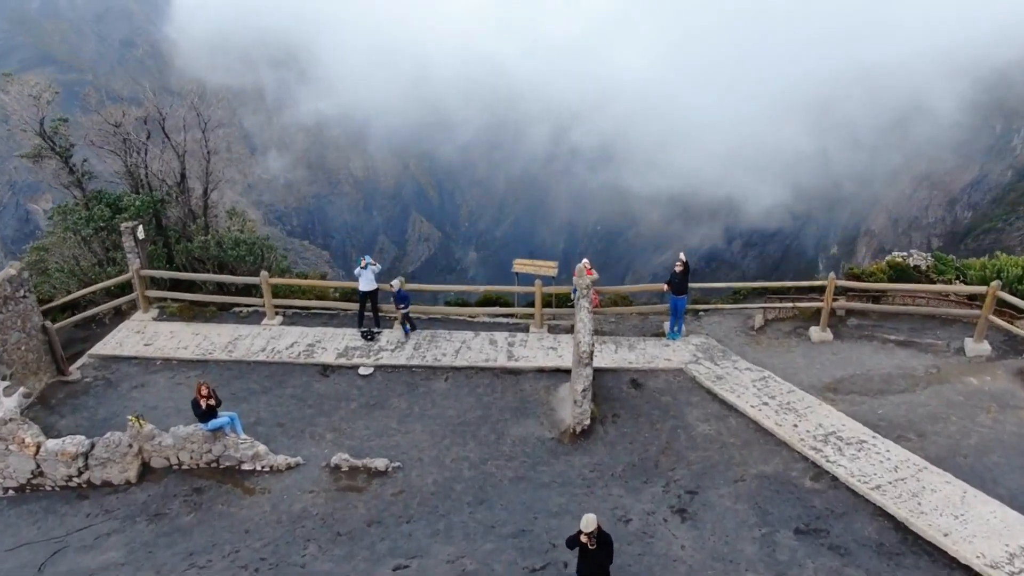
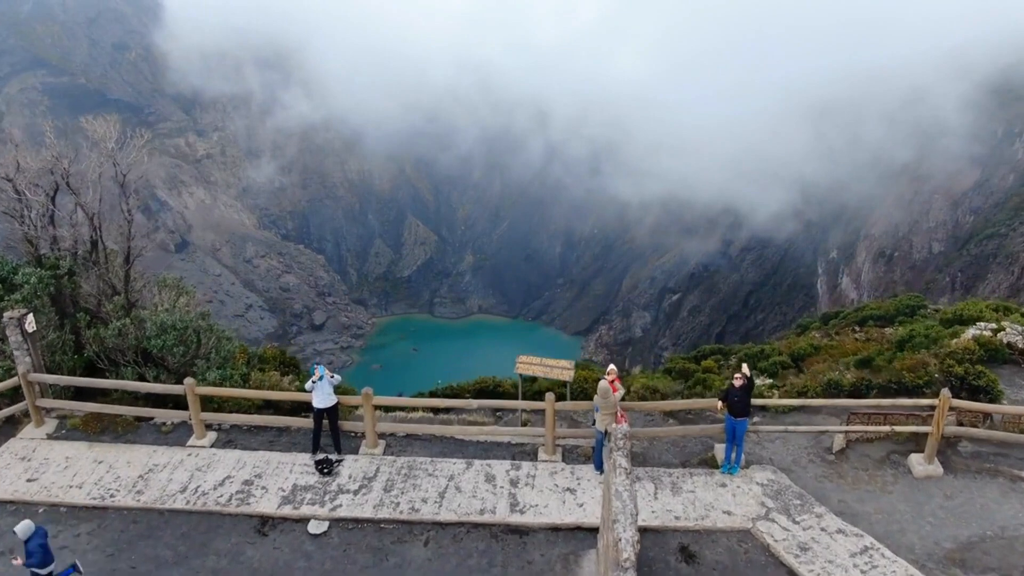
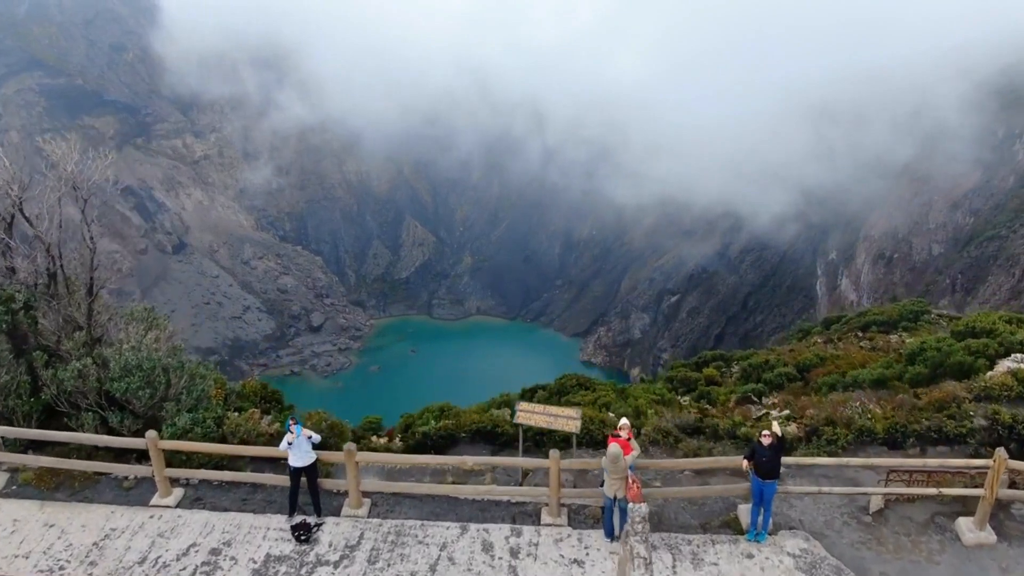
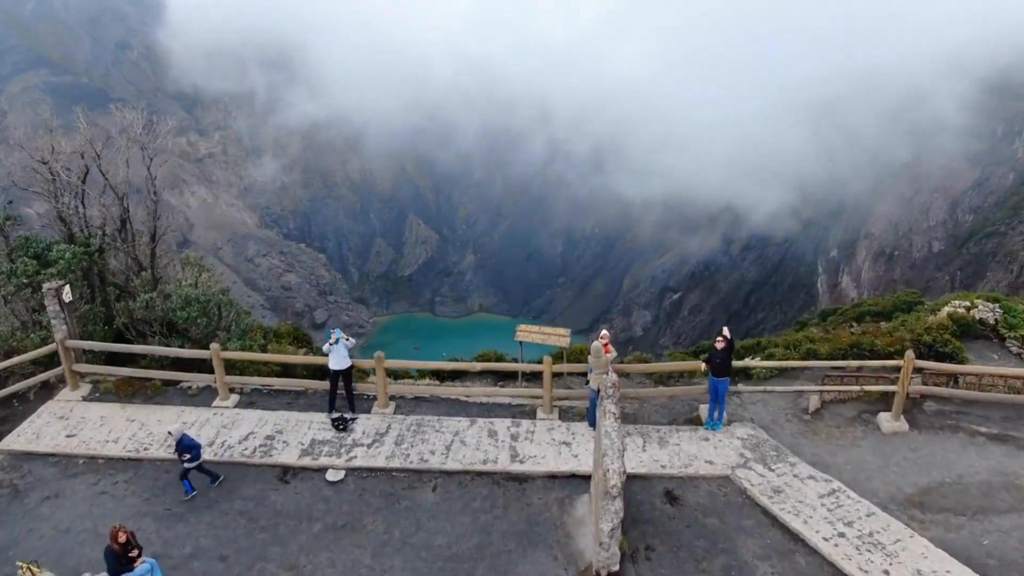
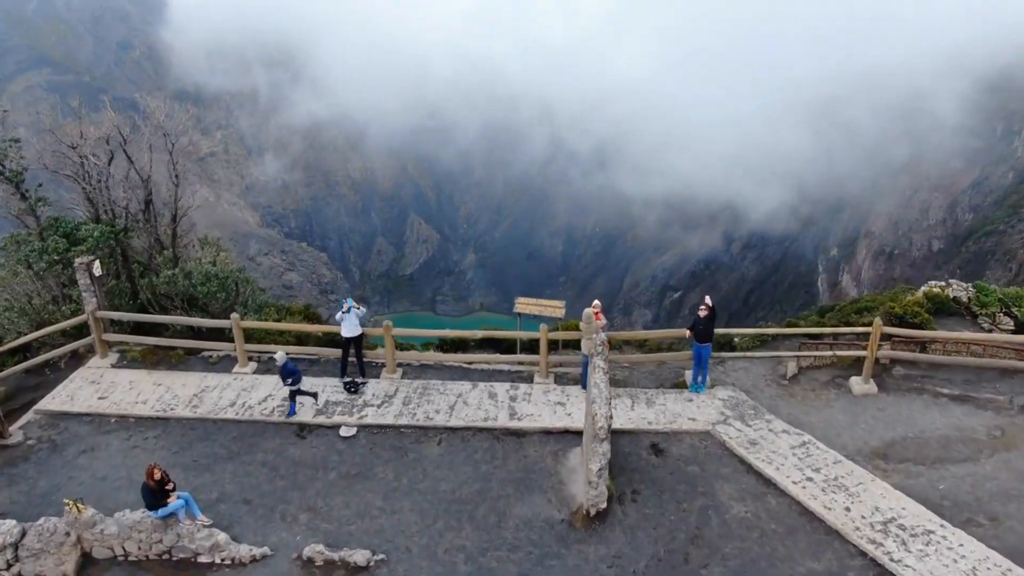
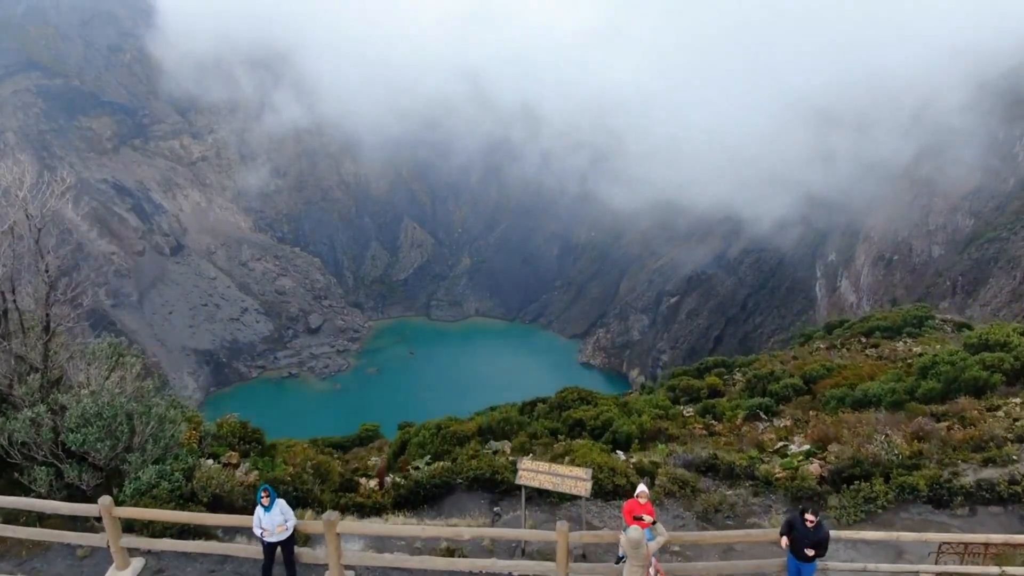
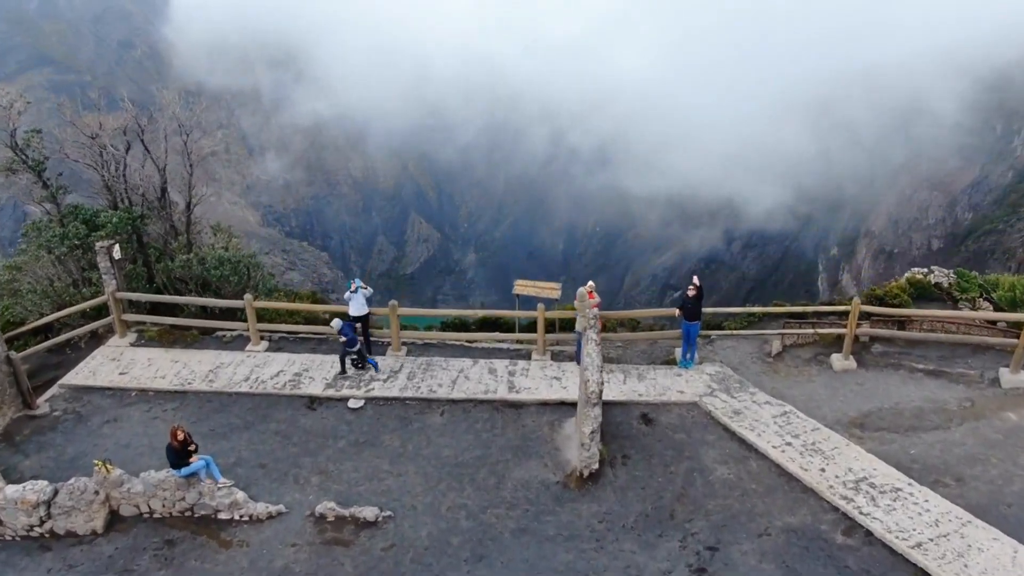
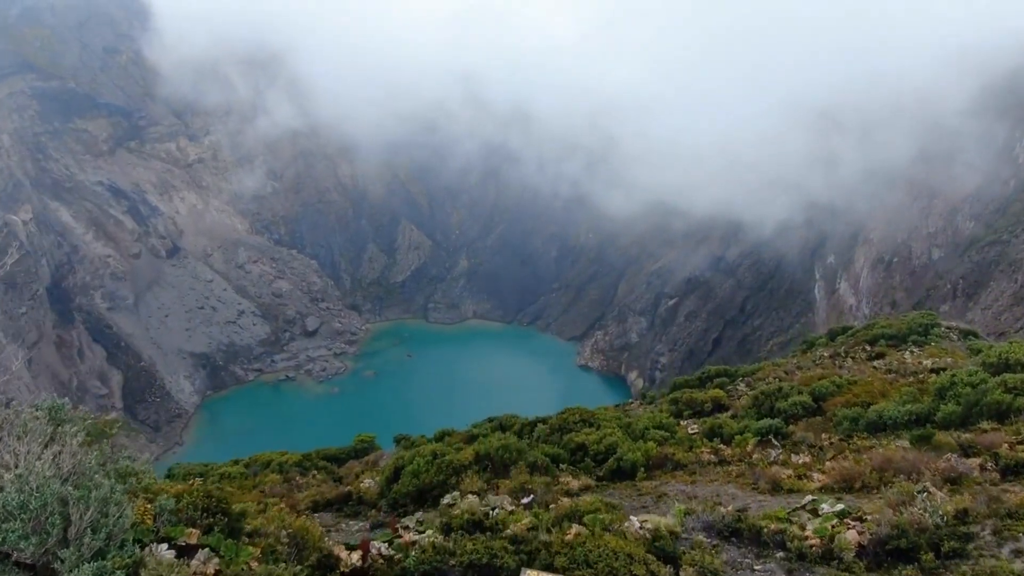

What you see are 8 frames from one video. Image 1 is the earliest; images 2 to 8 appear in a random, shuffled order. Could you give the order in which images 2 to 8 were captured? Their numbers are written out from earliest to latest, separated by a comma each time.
7, 5, 4, 2, 3, 6, 8
